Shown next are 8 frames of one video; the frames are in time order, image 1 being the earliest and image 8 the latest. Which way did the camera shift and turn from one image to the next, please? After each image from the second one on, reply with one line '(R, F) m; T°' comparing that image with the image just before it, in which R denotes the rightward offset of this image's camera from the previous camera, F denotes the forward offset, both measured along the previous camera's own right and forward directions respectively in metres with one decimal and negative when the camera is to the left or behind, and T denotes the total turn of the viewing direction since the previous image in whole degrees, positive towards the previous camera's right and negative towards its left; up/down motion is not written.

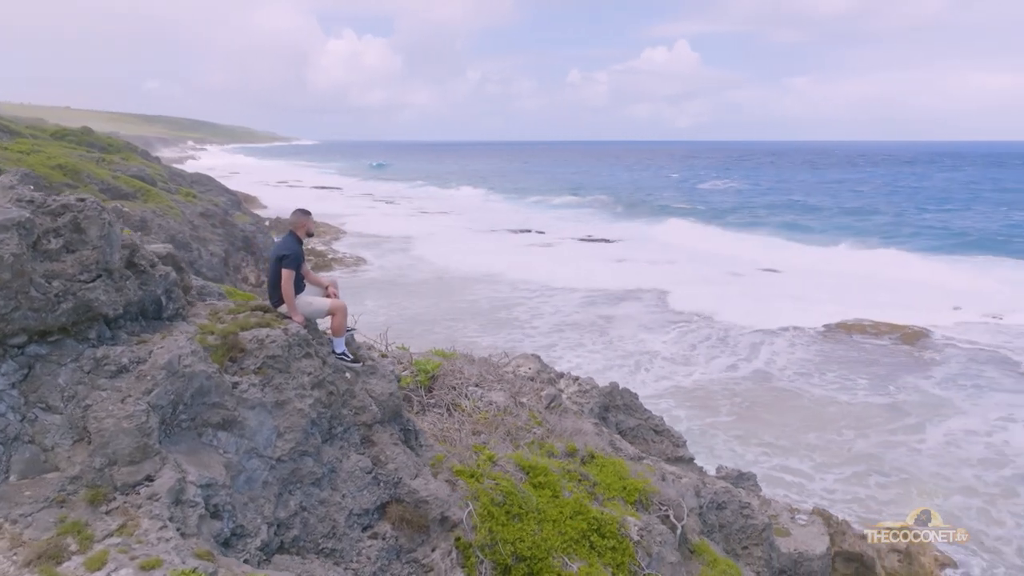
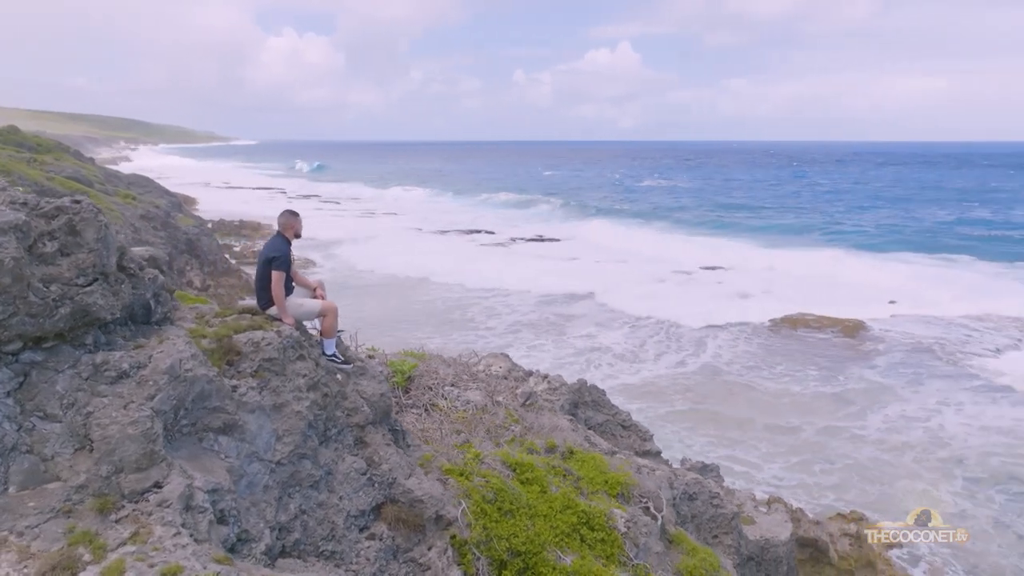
(-0.3, 0.0) m; +4°
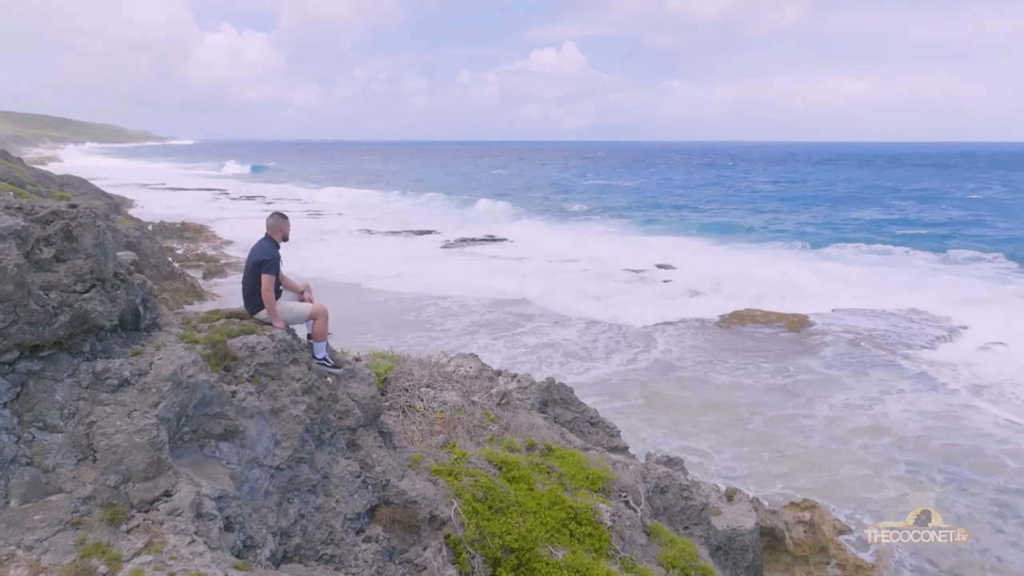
(-0.3, 0.0) m; +4°
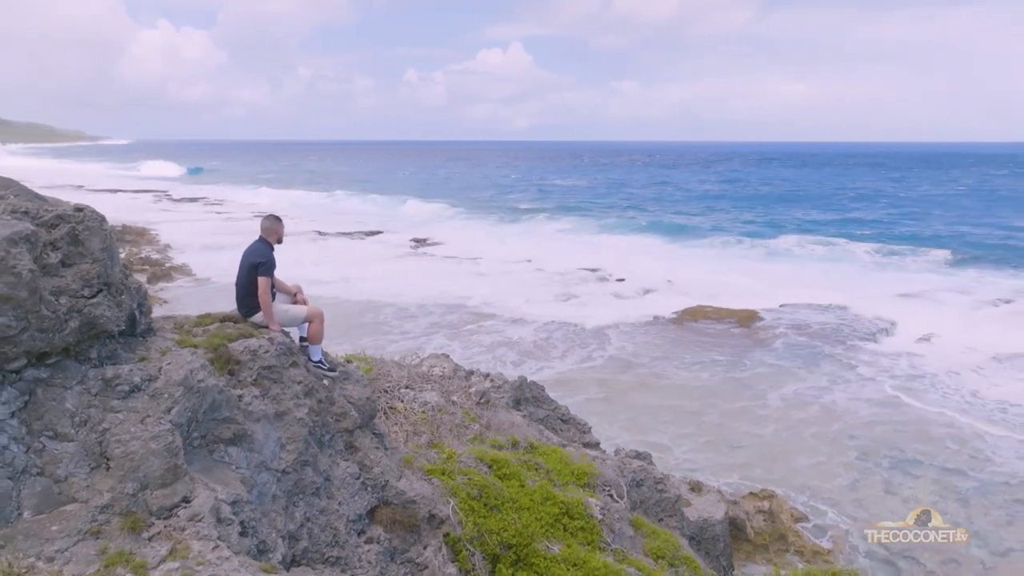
(-0.3, -0.1) m; +4°
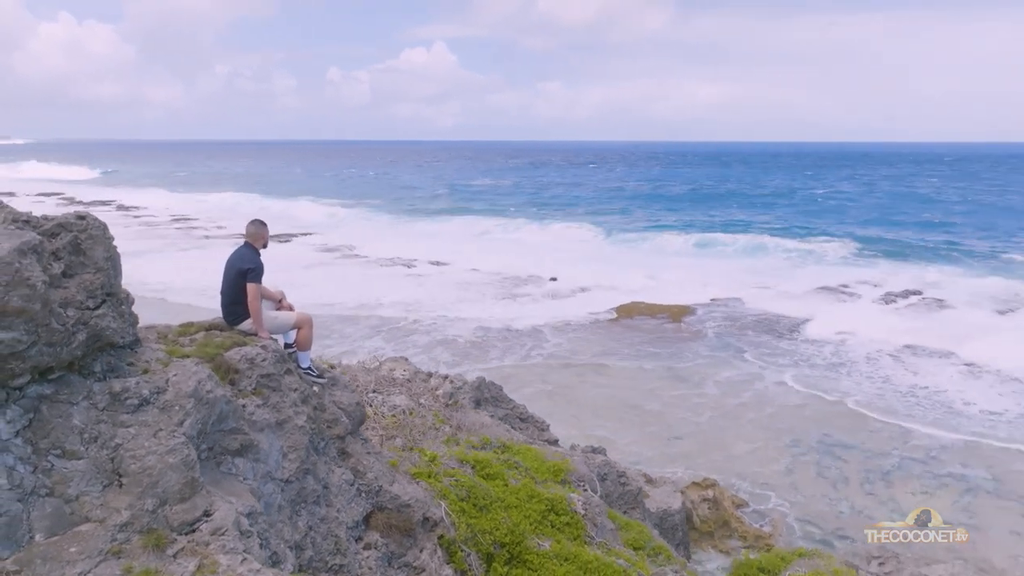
(-0.4, 0.0) m; +6°
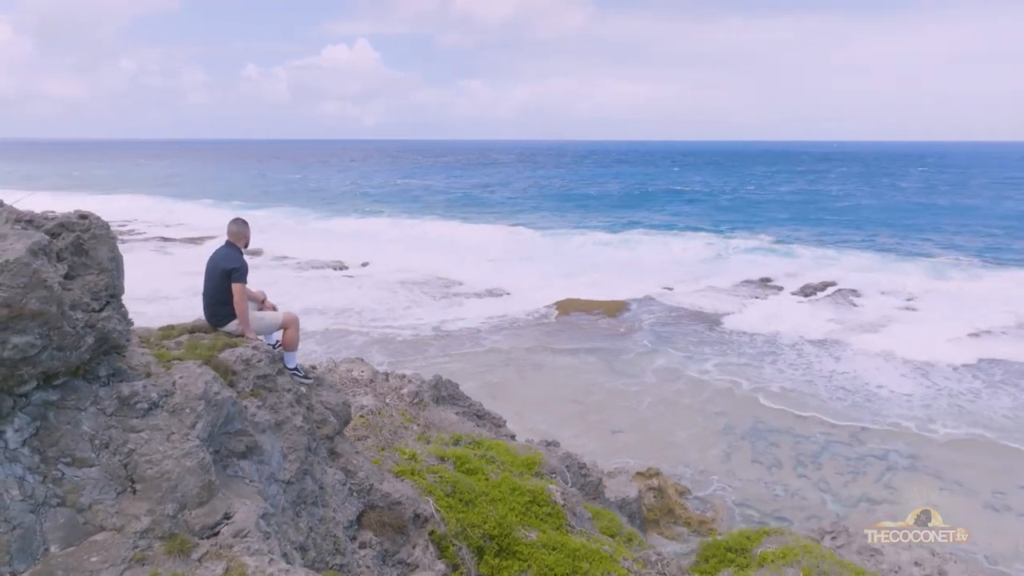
(-0.4, 0.0) m; +6°
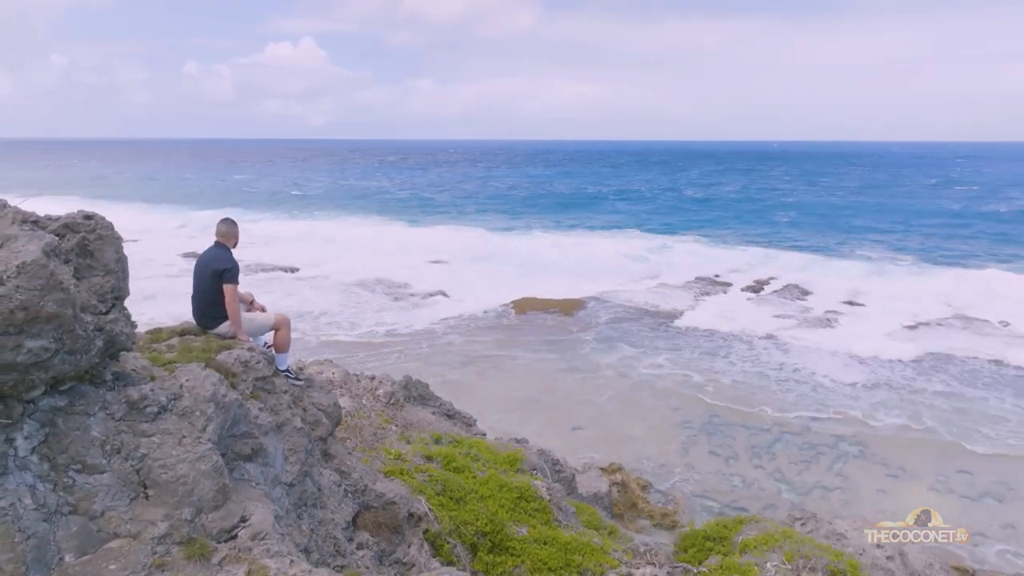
(-0.2, 0.0) m; +4°
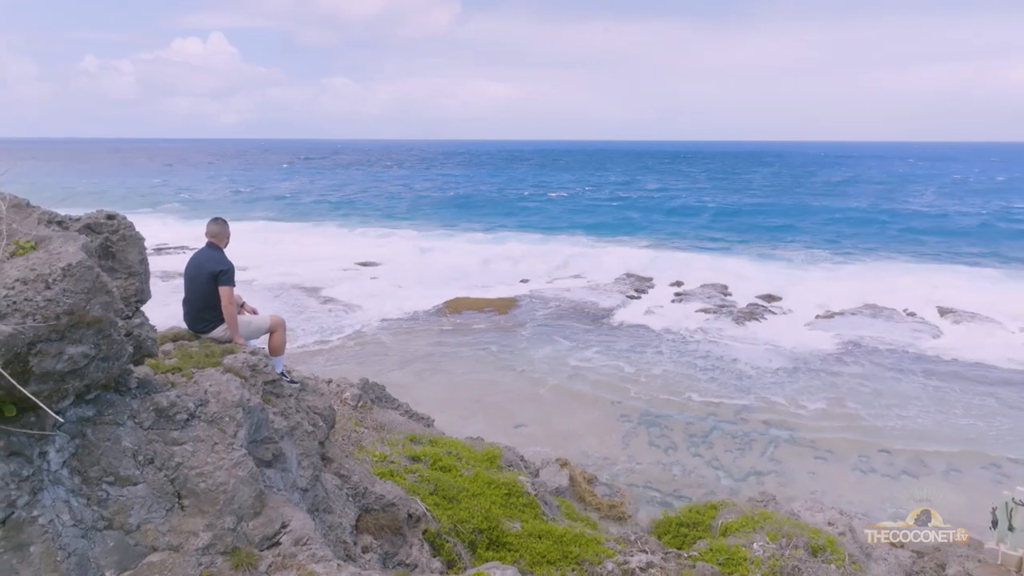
(-0.4, 0.0) m; +6°
